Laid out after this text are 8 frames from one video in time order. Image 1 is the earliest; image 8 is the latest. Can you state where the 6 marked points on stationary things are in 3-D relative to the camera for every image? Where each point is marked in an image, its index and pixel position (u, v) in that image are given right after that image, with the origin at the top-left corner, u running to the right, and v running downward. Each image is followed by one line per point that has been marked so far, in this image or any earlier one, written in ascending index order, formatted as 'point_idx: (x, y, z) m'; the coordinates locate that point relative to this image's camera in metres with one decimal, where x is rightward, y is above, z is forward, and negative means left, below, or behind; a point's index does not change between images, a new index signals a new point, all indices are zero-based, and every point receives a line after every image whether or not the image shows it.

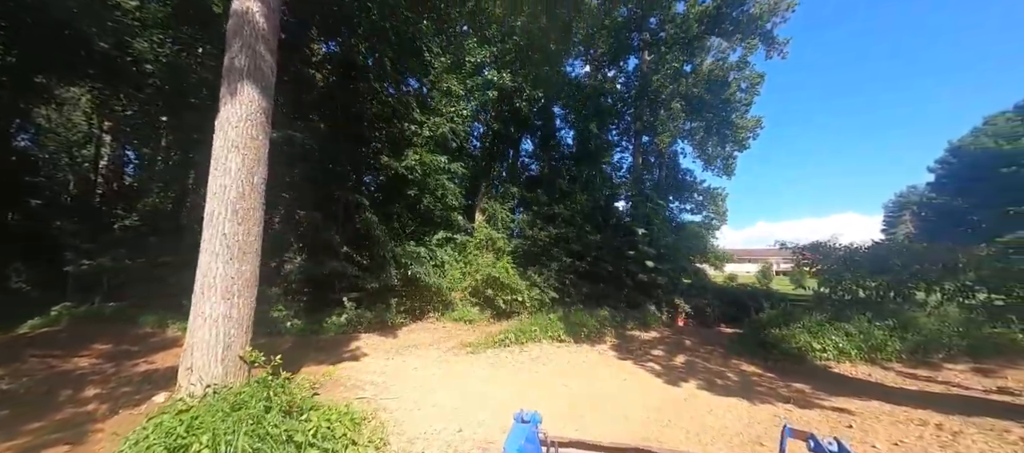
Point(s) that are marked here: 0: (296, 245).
0: (-5.7, -0.5, +9.0) m
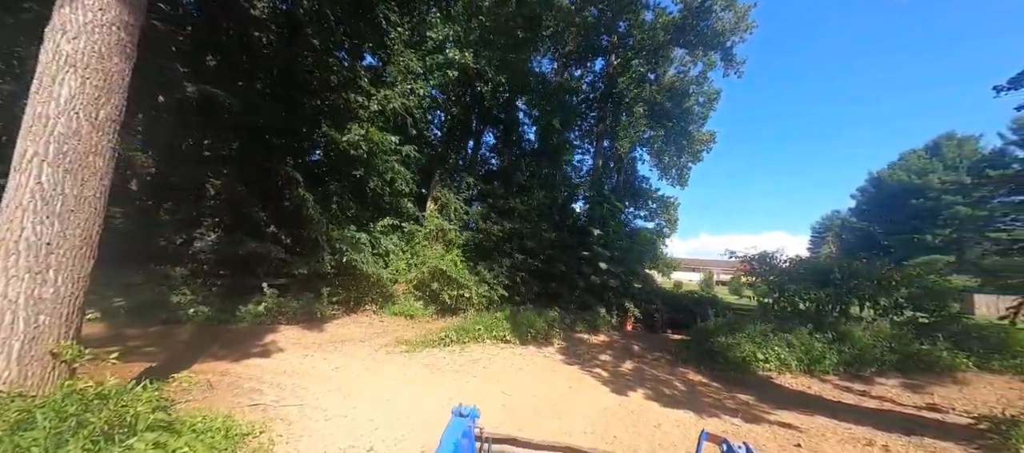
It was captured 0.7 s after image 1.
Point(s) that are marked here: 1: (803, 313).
0: (-6.9, +0.2, +7.7) m
1: (+8.0, -2.4, +9.3) m
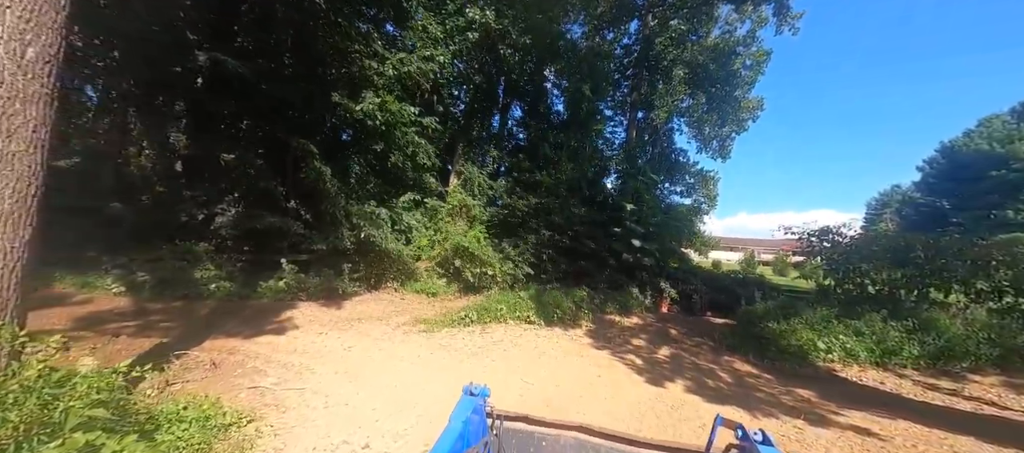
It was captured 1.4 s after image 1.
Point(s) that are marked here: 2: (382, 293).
0: (-6.3, +0.7, +7.7) m
1: (+8.6, -1.7, +8.1) m
2: (-3.4, -1.8, +8.9) m
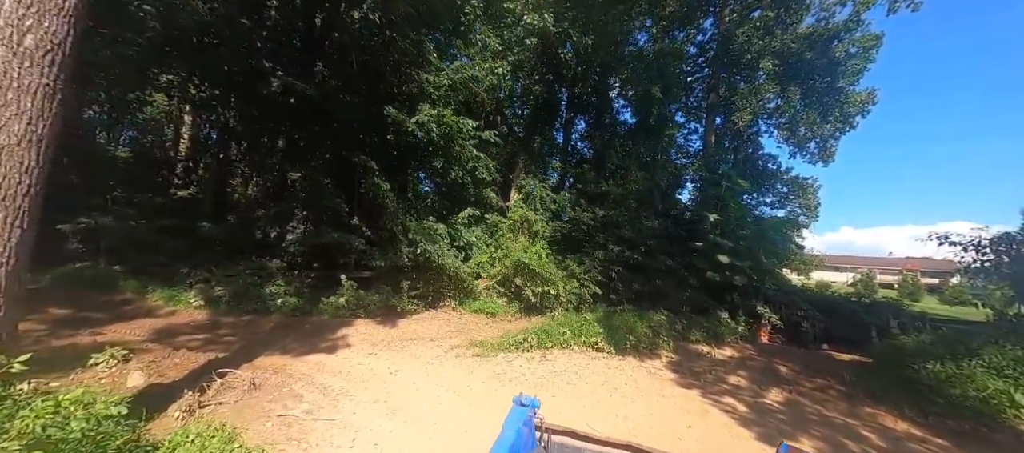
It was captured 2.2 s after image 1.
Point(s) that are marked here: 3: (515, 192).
0: (-5.0, +0.3, +8.0) m
1: (+9.8, -1.8, +5.6) m
2: (-1.9, -2.2, +8.6) m
3: (+0.1, +1.3, +12.7) m
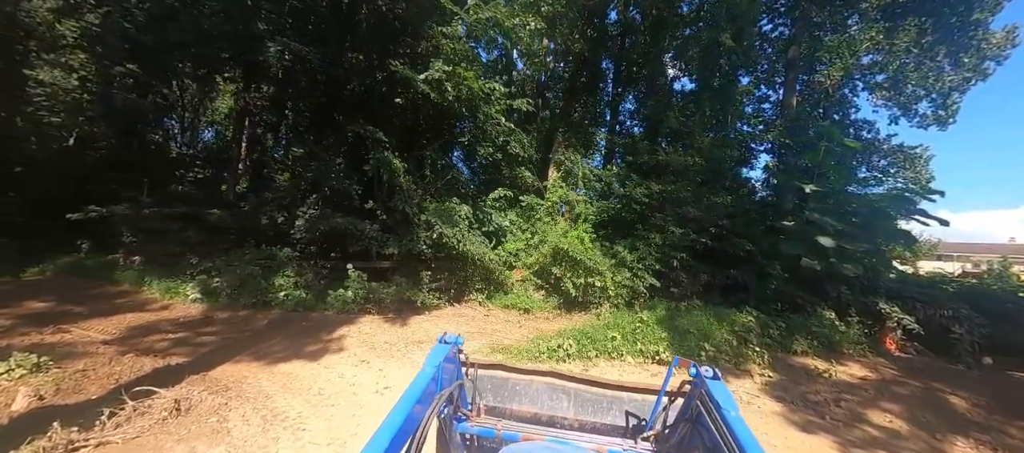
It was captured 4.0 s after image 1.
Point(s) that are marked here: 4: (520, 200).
0: (-4.3, +0.6, +7.3) m
1: (+10.1, -1.2, +2.8) m
2: (-1.1, -1.8, +7.5) m
3: (+1.4, +1.8, +11.1) m
4: (+0.2, +0.8, +9.9) m
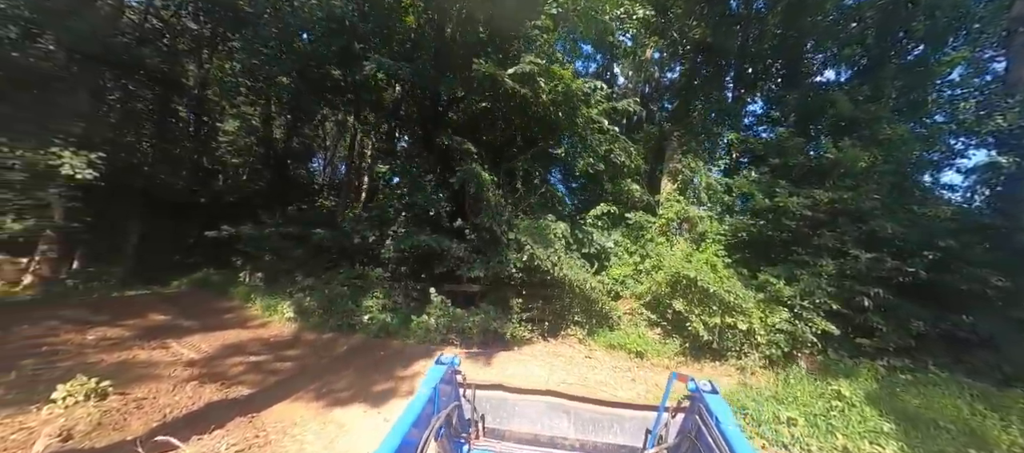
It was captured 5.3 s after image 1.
0: (-2.3, +0.2, +7.0) m
1: (+10.3, -1.1, -1.3) m
2: (+0.9, -2.1, +6.2) m
3: (+4.2, +1.2, +9.3) m
4: (+2.7, +0.2, +8.3) m
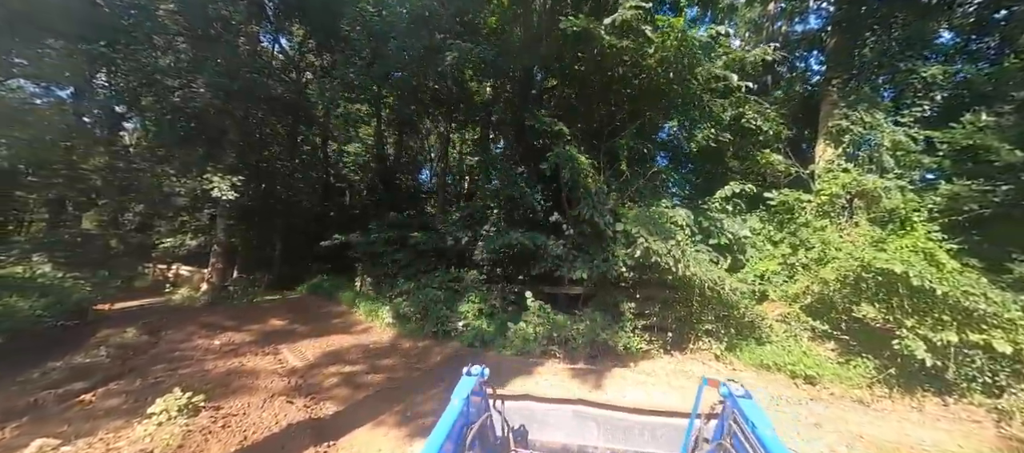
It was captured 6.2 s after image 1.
0: (-0.4, +0.2, +6.5) m
1: (+9.5, -0.4, -5.0) m
2: (+2.5, -1.9, +4.8) m
3: (+6.4, +1.7, +6.9) m
4: (+4.8, +0.6, +6.4) m
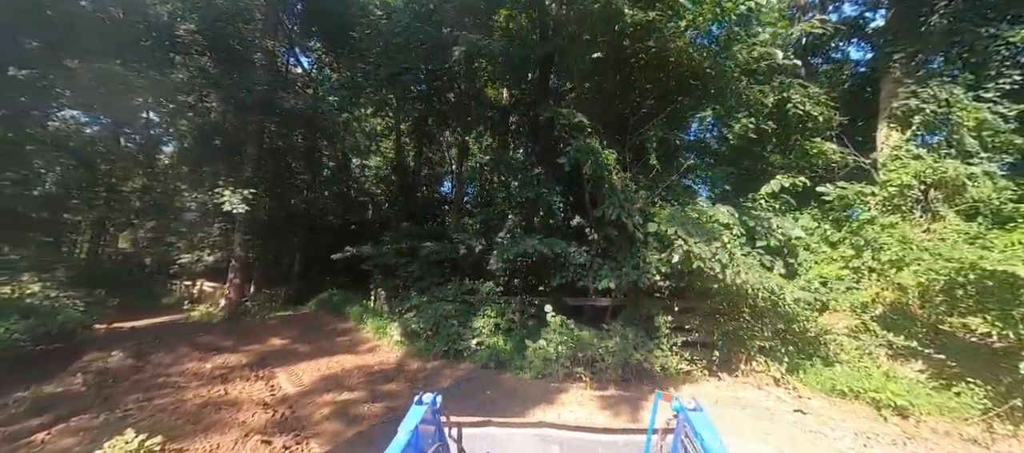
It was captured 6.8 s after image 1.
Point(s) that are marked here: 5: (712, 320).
0: (-0.1, +0.1, +6.0) m
1: (+9.0, 0.0, -6.2) m
2: (+2.8, -1.9, +4.0) m
3: (+6.7, +1.7, +5.9) m
4: (+5.1, +0.6, +5.5) m
5: (+2.7, -1.2, +4.5) m
